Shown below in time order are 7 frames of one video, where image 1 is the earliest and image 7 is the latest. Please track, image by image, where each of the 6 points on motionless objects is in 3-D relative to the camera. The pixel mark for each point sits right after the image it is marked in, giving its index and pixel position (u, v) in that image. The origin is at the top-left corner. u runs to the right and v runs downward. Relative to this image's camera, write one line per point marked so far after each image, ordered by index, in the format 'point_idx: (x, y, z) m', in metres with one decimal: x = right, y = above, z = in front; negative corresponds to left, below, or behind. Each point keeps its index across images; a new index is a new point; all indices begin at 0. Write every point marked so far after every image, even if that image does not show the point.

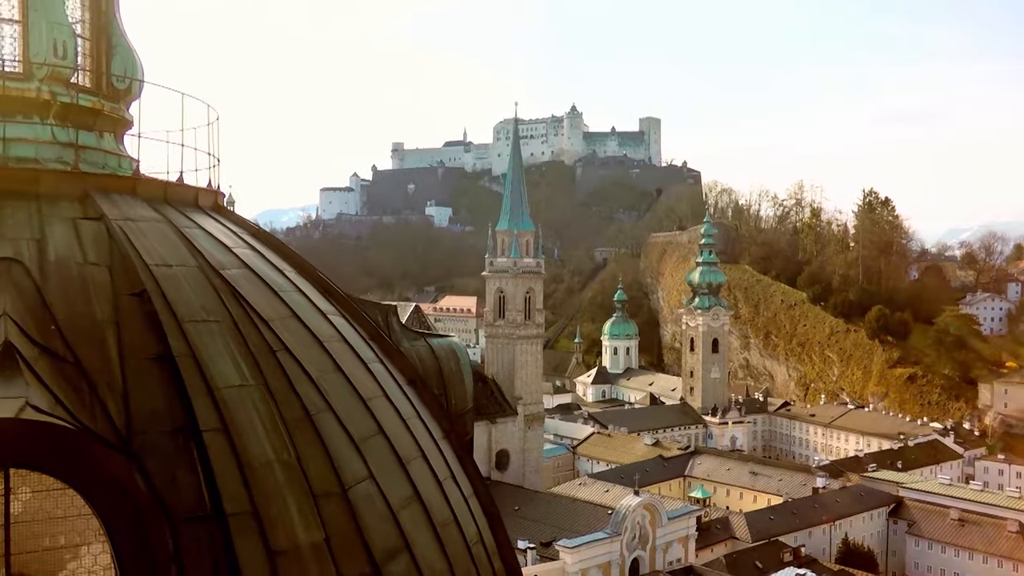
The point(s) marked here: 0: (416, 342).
0: (-0.5, -0.3, +4.5) m
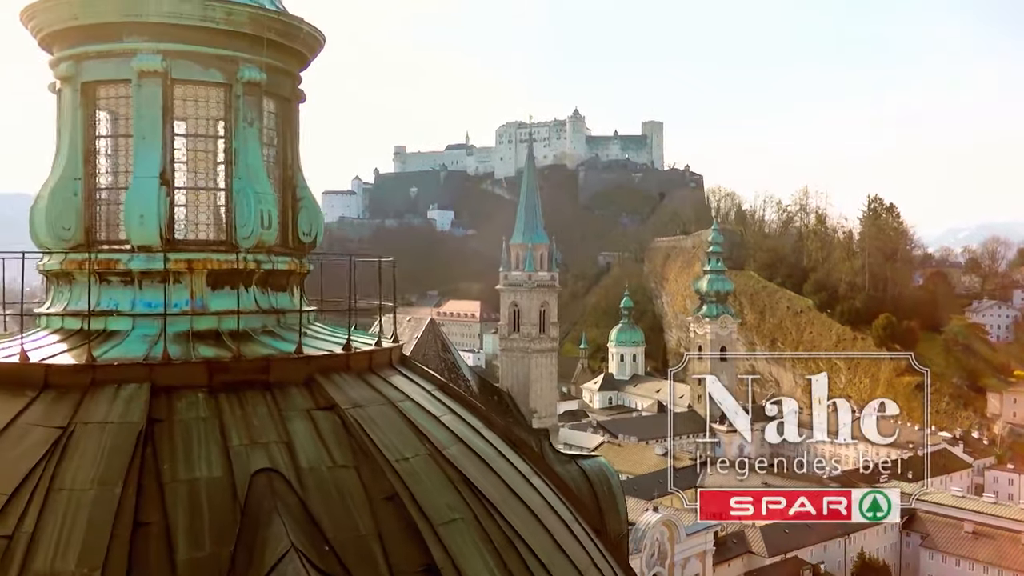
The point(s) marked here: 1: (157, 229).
0: (+0.3, -0.9, +4.5) m
1: (-1.3, +0.2, +3.2) m
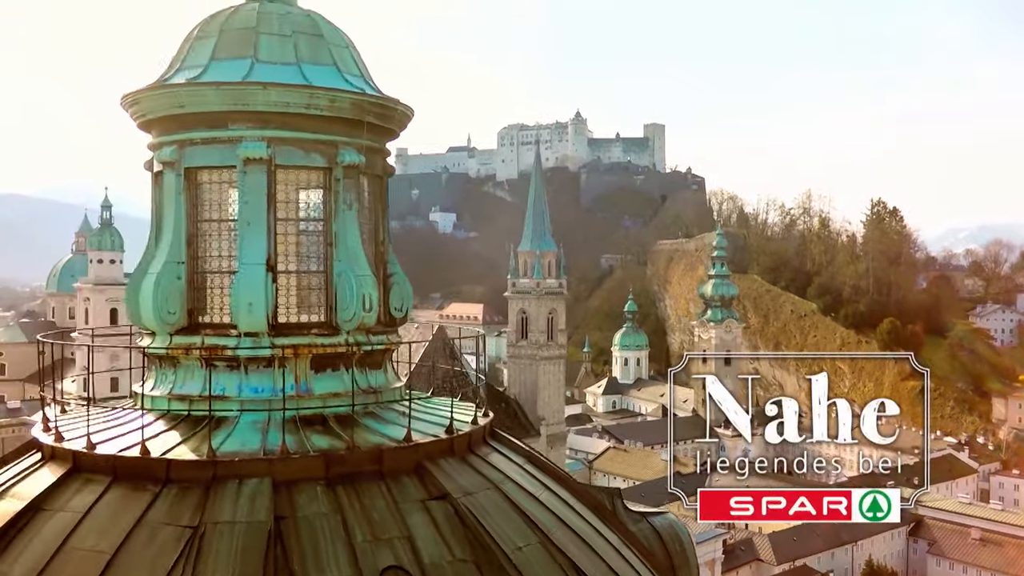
0: (+0.7, -1.2, +4.6) m
1: (-0.9, -0.1, +3.3) m
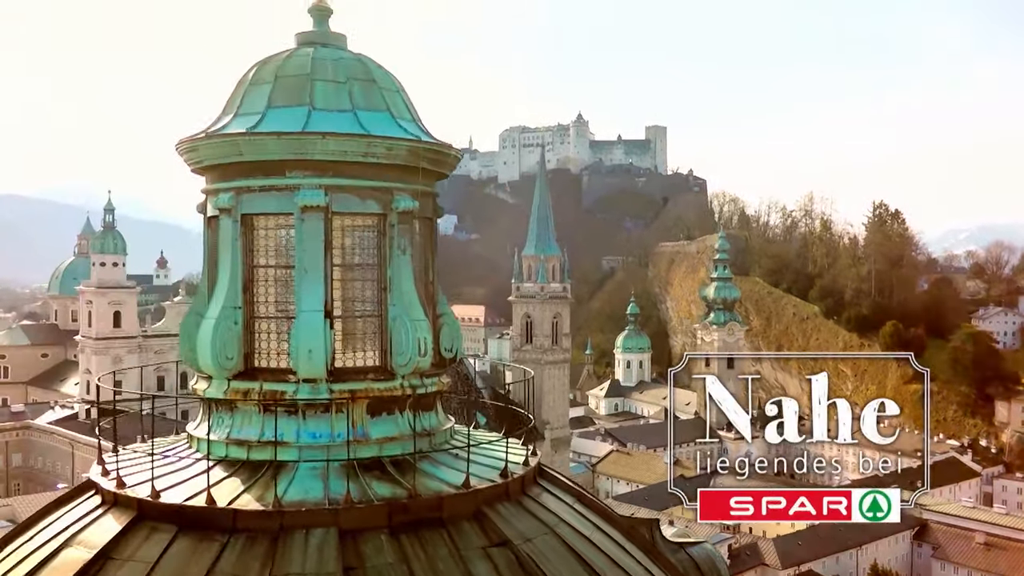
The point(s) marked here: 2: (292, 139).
0: (+0.9, -1.4, +4.6) m
1: (-0.7, -0.3, +3.3) m
2: (-0.8, +0.6, +3.3) m
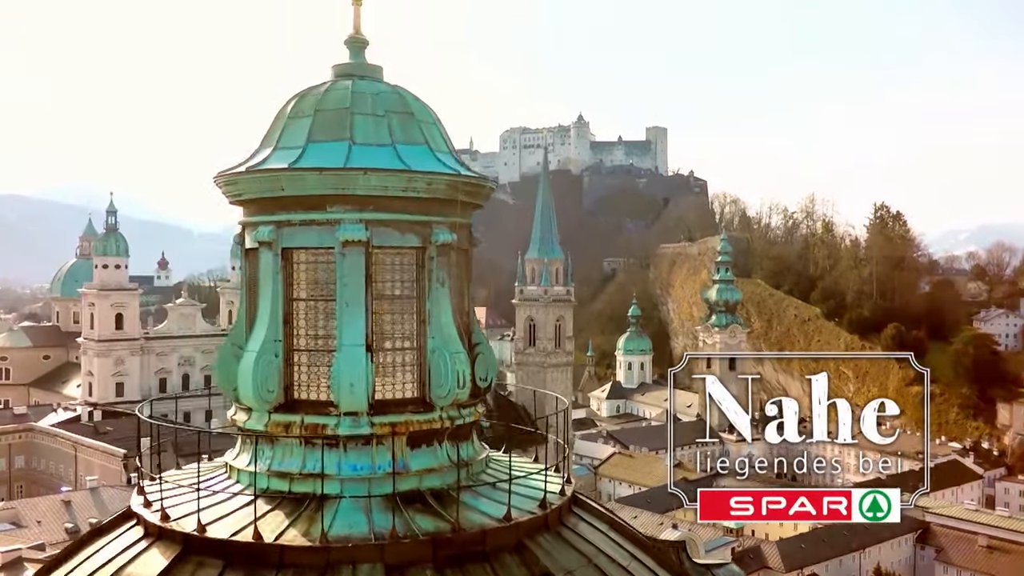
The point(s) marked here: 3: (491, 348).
0: (+1.0, -1.6, +4.6) m
1: (-0.6, -0.4, +3.4) m
2: (-0.7, +0.4, +3.3) m
3: (-0.1, -0.3, +3.9) m
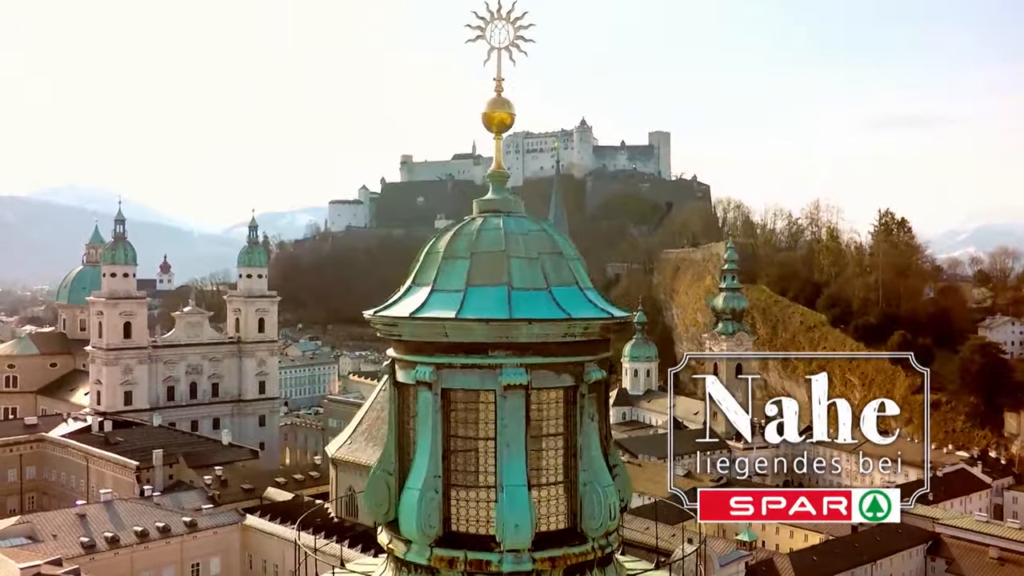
0: (+1.7, -2.1, +4.8) m
1: (+0.1, -1.0, +3.5) m
2: (0.0, -0.1, +3.5) m
3: (+0.5, -0.8, +4.0) m
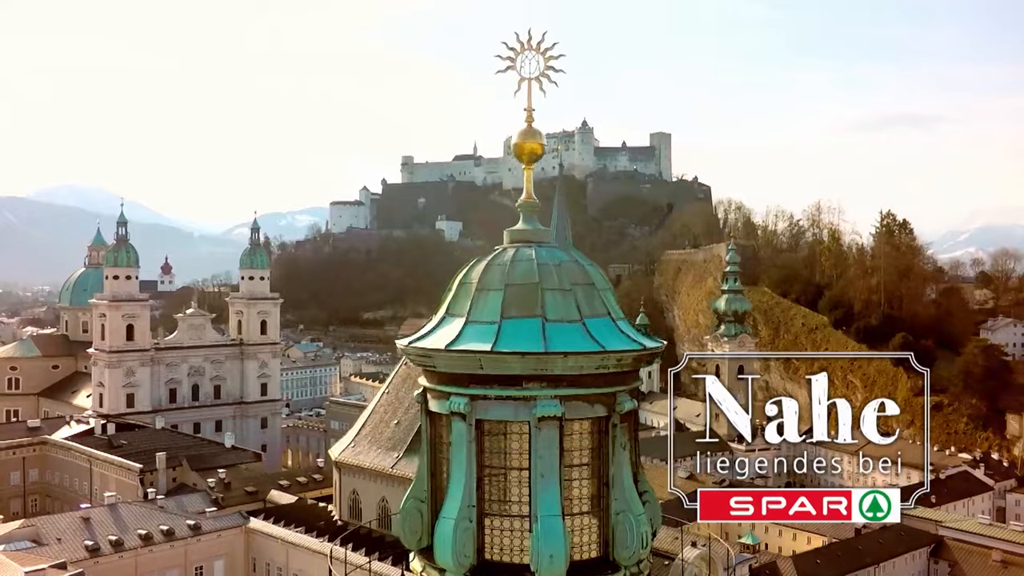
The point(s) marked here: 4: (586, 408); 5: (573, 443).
0: (+1.8, -2.3, +4.8) m
1: (+0.2, -1.1, +3.5) m
2: (+0.1, -0.3, +3.5) m
3: (+0.7, -1.0, +4.0) m
4: (+0.3, -0.5, +3.6) m
5: (+0.2, -0.7, +3.7) m
